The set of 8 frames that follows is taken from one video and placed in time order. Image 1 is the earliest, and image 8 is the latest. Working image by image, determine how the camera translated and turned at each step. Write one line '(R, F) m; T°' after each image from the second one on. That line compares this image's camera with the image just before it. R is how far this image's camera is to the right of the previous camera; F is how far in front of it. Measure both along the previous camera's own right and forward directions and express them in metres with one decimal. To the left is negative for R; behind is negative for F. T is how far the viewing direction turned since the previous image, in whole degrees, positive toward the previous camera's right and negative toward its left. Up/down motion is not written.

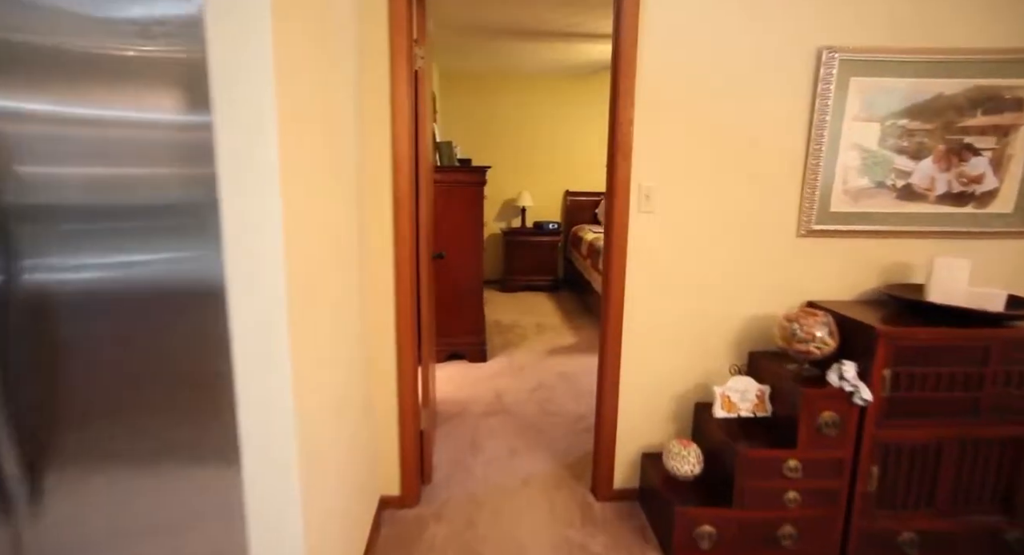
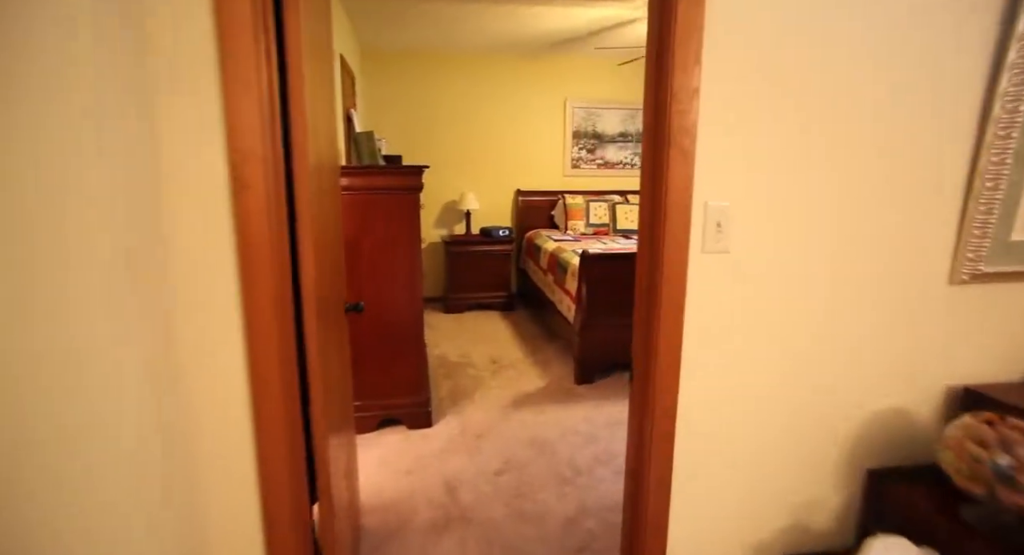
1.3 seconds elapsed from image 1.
(0.0, +0.8) m; +7°
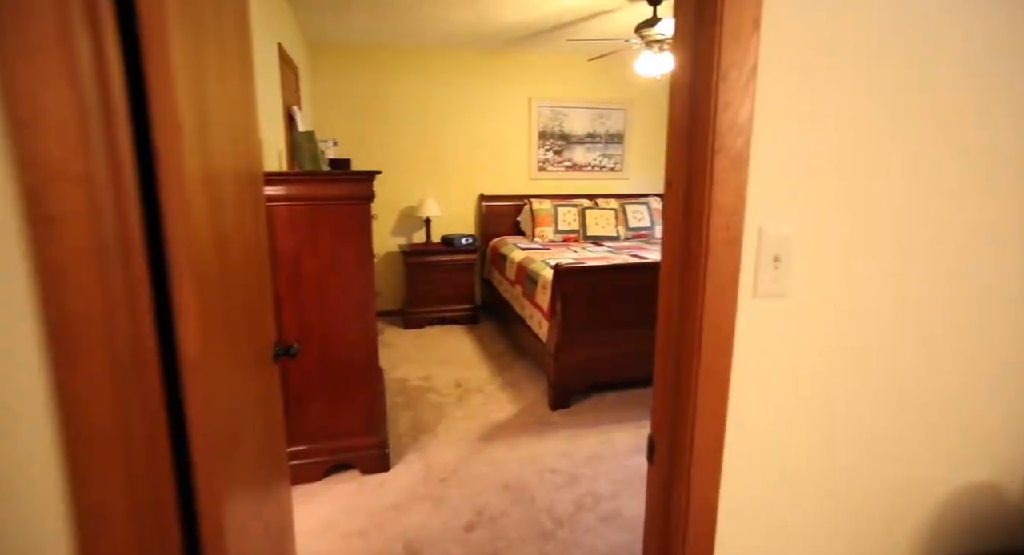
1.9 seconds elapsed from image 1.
(0.0, +0.3) m; +4°
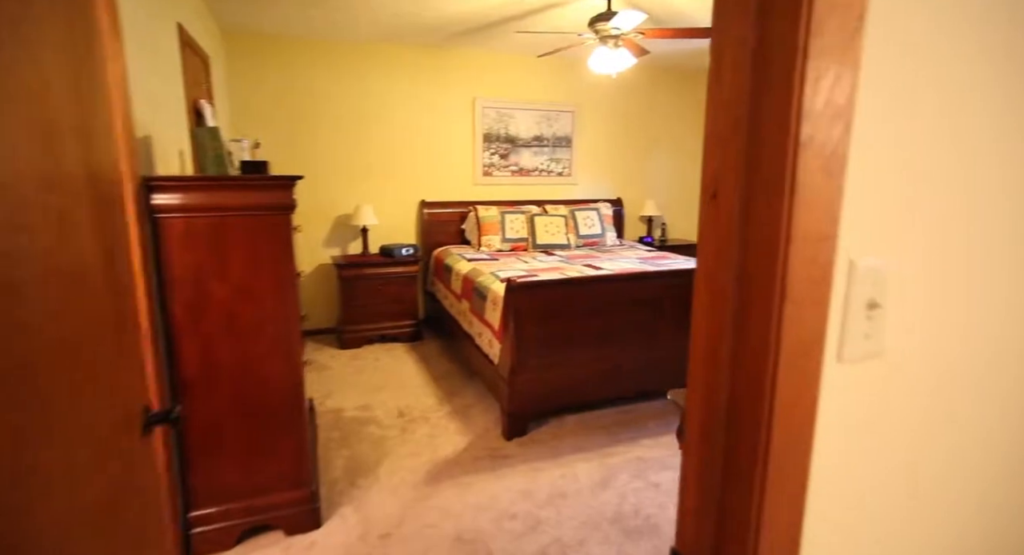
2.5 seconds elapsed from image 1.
(0.0, +0.3) m; +7°
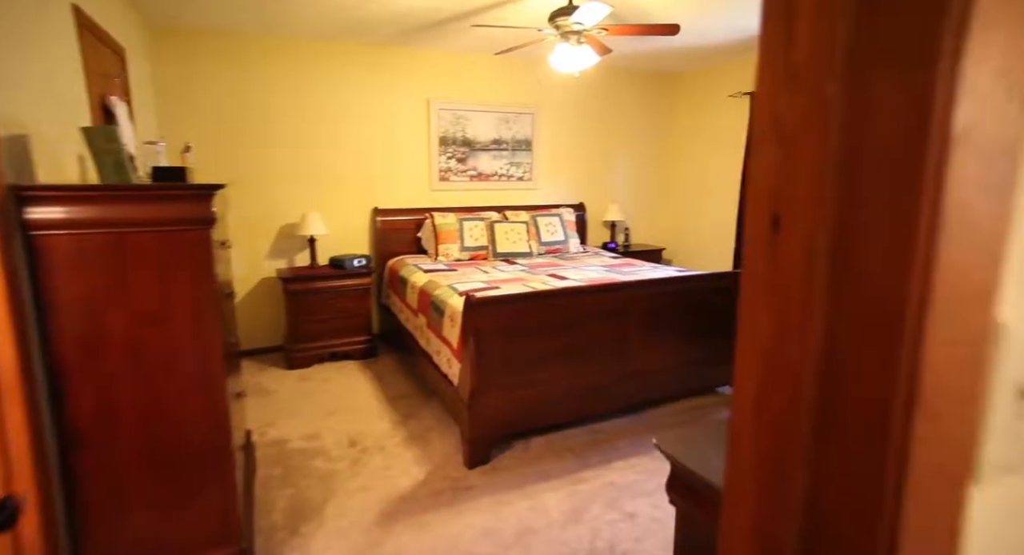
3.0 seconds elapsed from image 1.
(0.0, +0.2) m; +4°
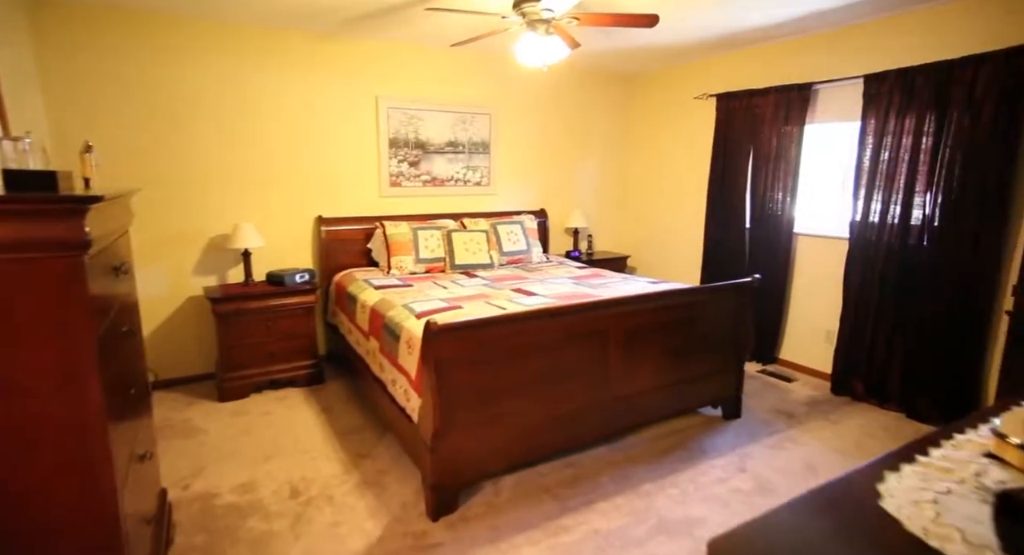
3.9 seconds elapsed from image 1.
(-0.1, +0.3) m; +5°
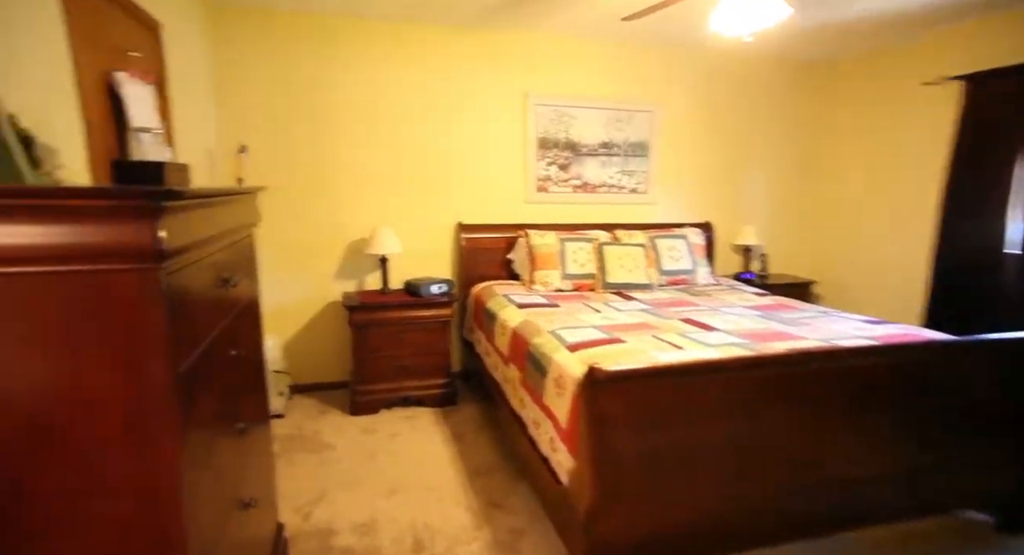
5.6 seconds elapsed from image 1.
(-0.2, +0.5) m; -15°
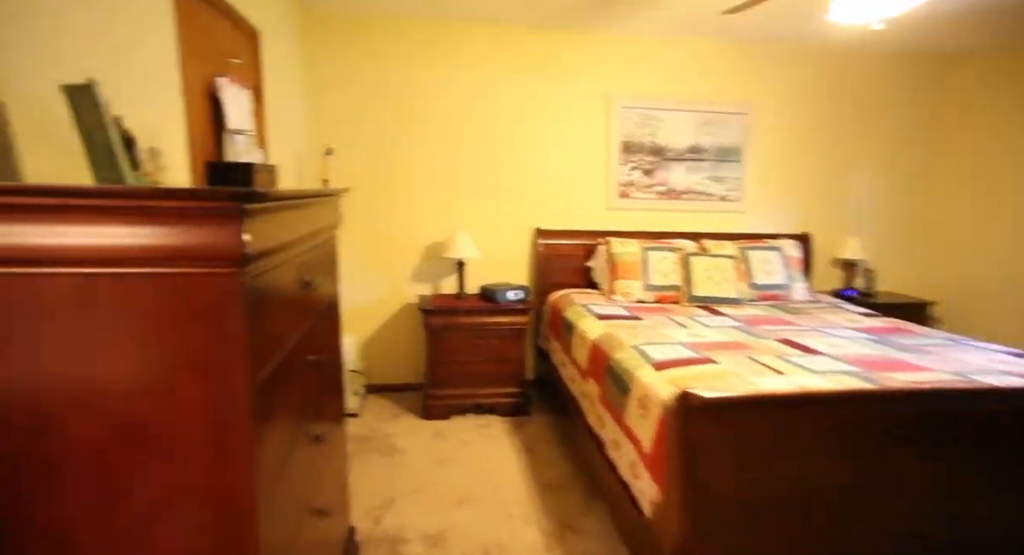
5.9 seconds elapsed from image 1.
(0.0, +0.1) m; -8°
